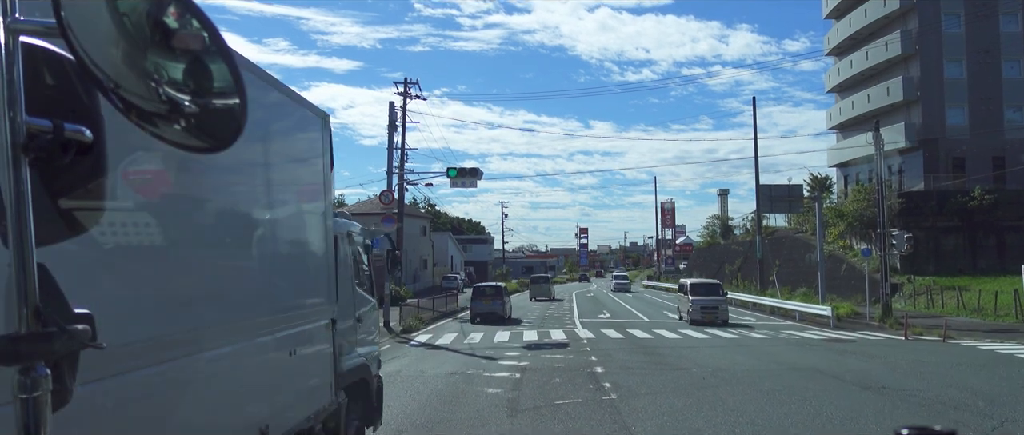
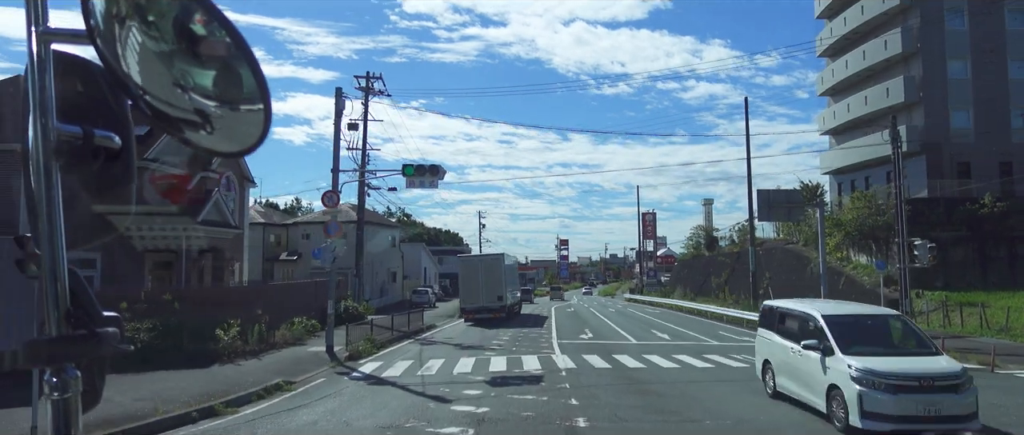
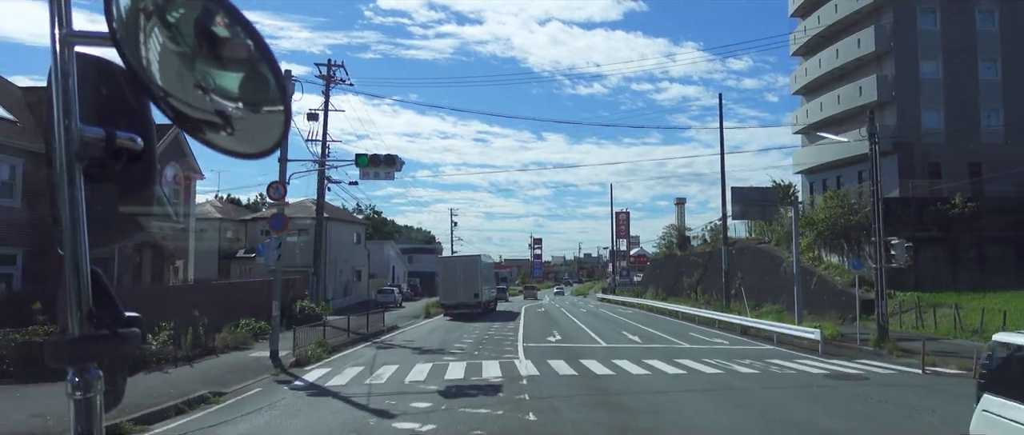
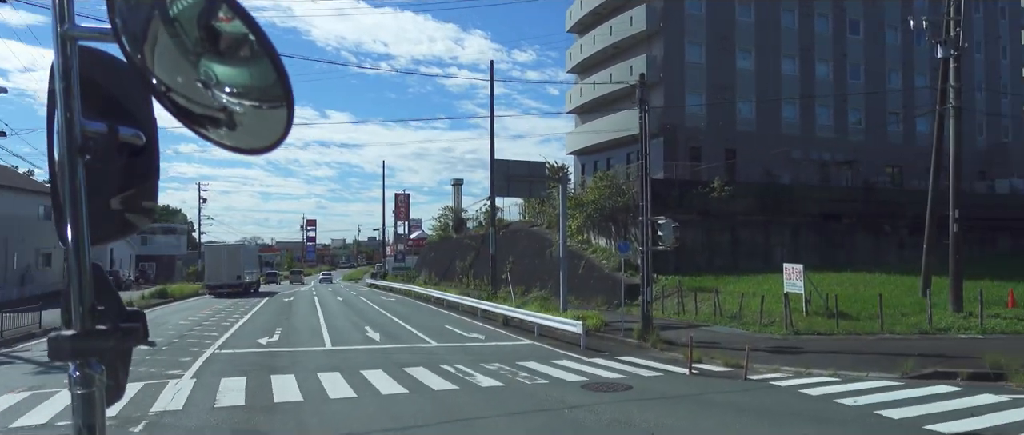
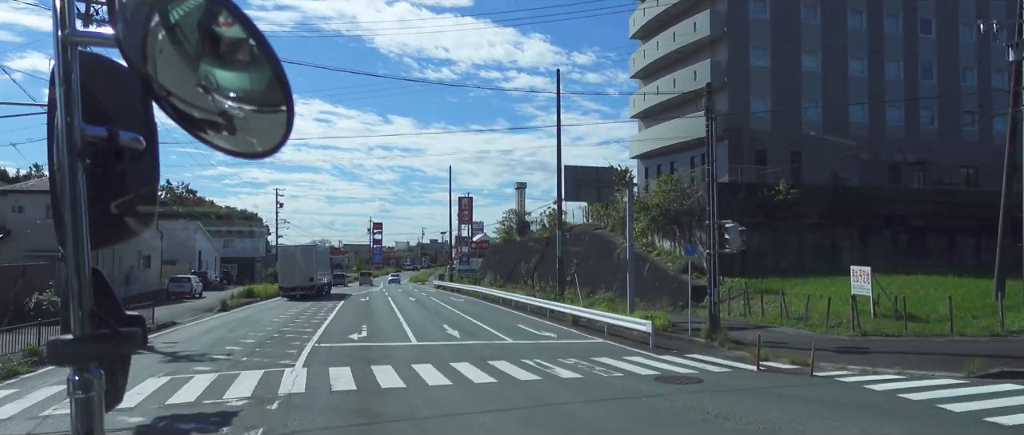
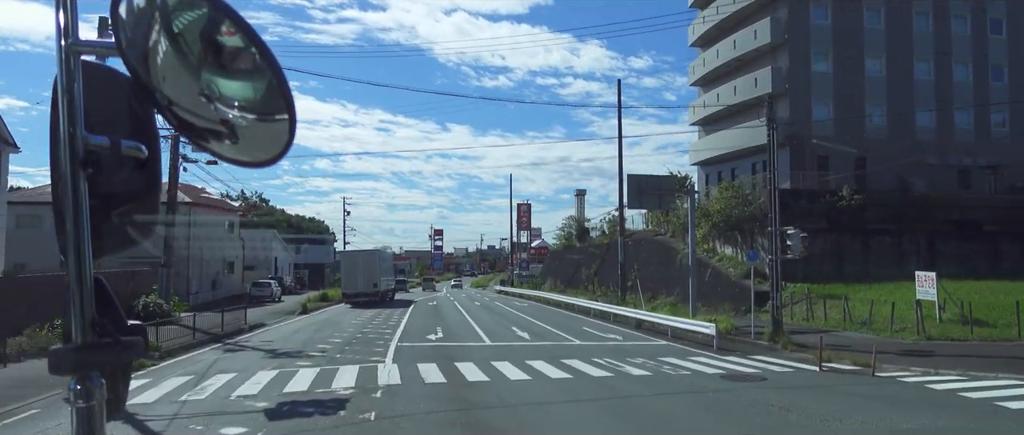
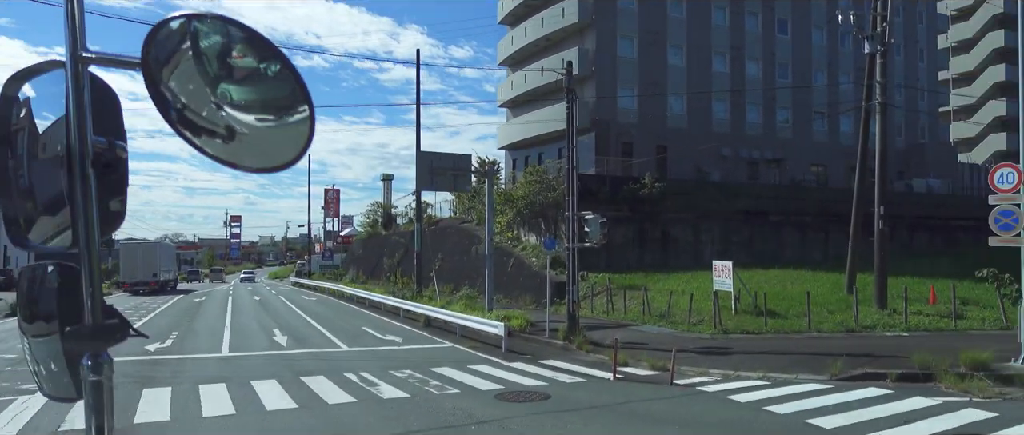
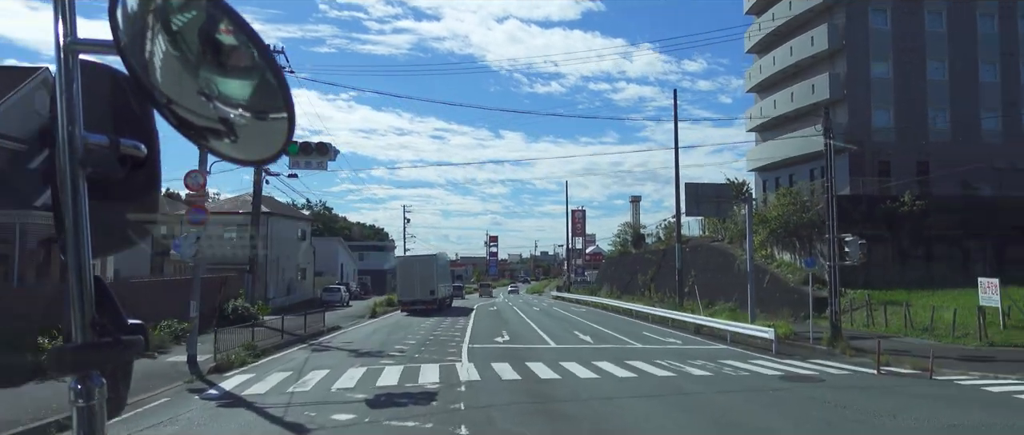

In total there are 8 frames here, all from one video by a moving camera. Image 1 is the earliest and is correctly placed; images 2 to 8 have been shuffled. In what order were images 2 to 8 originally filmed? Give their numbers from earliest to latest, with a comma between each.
2, 3, 8, 6, 5, 4, 7
